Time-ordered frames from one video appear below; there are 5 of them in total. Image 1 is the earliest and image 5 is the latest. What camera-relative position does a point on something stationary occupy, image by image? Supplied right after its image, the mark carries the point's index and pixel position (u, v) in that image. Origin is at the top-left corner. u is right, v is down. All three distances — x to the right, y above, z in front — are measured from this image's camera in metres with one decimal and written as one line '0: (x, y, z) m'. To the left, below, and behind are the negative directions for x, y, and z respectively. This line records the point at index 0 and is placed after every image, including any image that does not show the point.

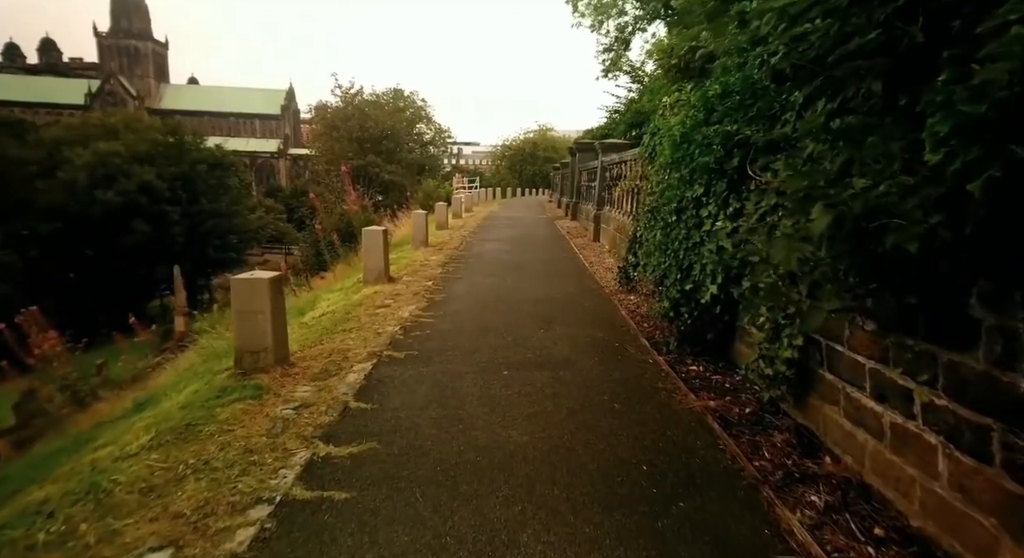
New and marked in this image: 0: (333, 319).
0: (-2.0, -0.5, +6.1) m
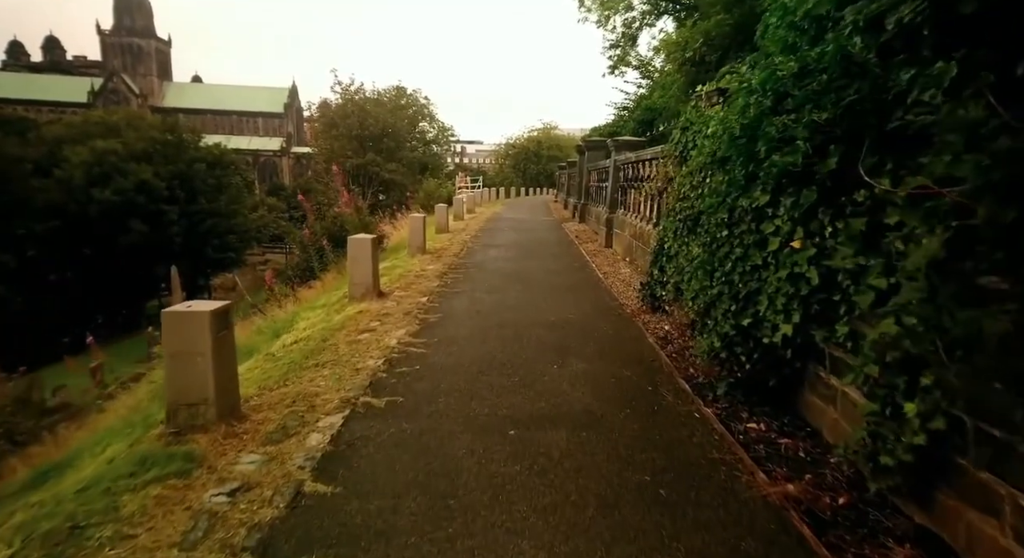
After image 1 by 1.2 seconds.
0: (-2.0, -0.7, +5.1) m
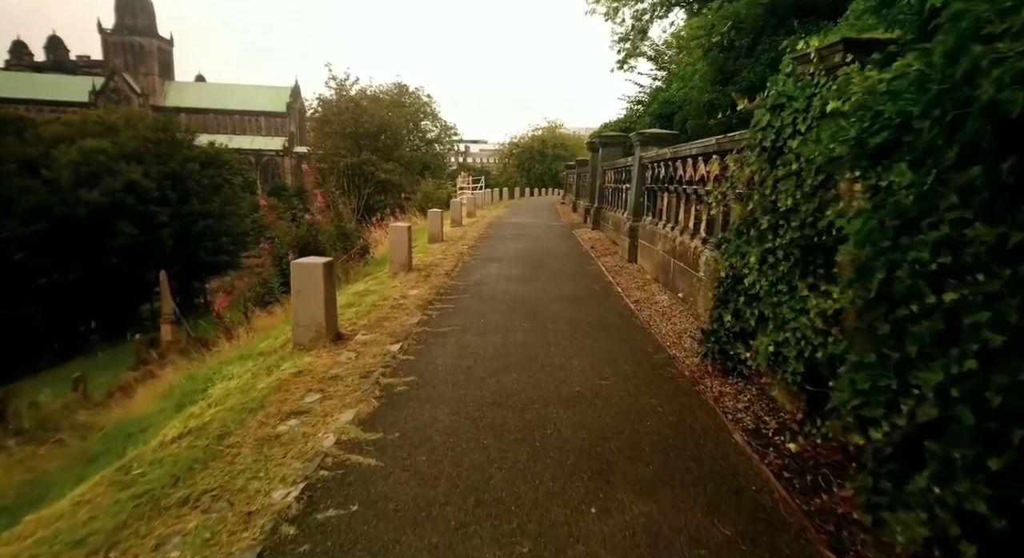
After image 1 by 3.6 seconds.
0: (-1.9, -1.0, +3.2) m
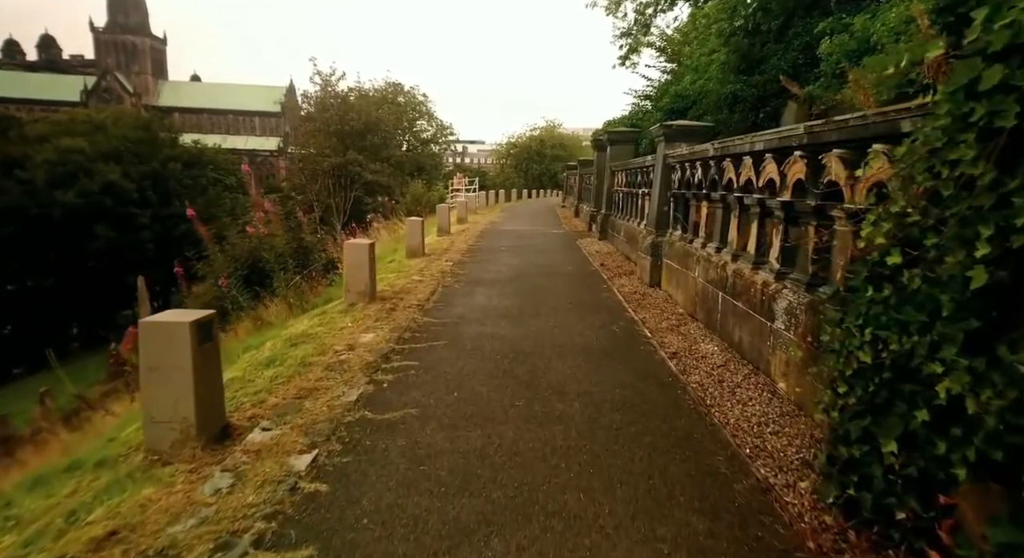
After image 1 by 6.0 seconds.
0: (-2.0, -1.4, +1.3) m
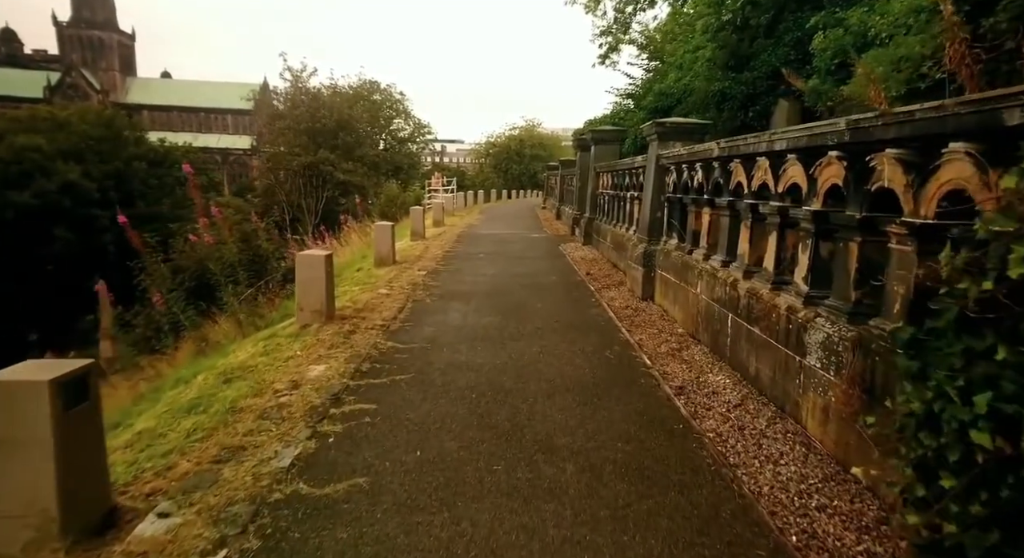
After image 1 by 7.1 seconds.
0: (-2.0, -1.6, +0.4) m
